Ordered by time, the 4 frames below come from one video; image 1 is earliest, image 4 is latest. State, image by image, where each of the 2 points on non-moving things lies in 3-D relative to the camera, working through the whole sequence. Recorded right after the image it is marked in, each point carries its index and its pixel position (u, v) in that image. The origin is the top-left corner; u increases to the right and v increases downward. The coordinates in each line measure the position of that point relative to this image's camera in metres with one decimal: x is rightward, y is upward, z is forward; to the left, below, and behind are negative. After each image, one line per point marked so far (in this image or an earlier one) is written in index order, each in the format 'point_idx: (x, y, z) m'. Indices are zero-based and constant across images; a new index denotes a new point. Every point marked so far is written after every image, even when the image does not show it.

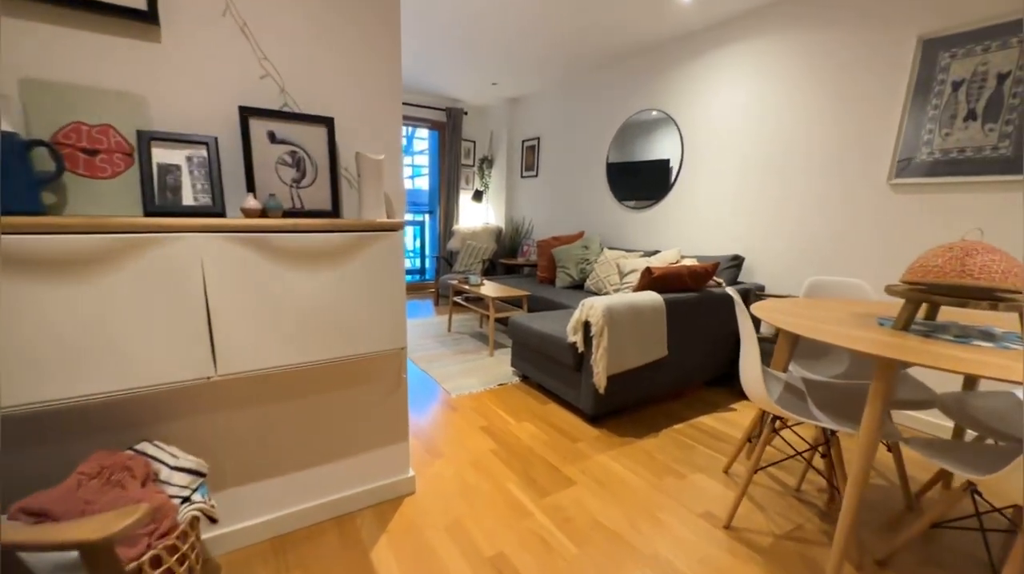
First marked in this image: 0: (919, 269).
0: (+1.3, +0.1, +1.4) m
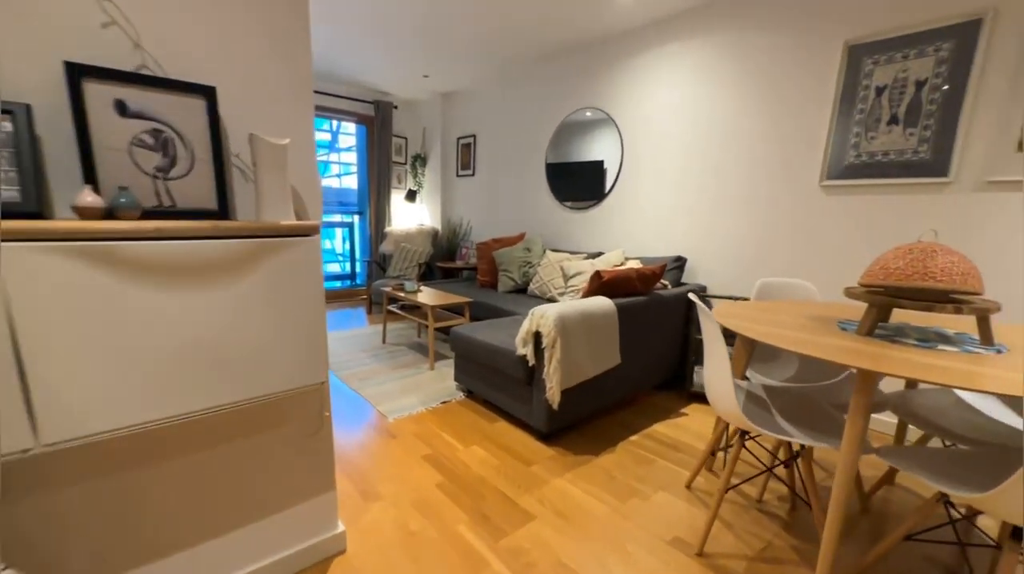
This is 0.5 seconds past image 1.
0: (+1.2, 0.0, +1.3) m
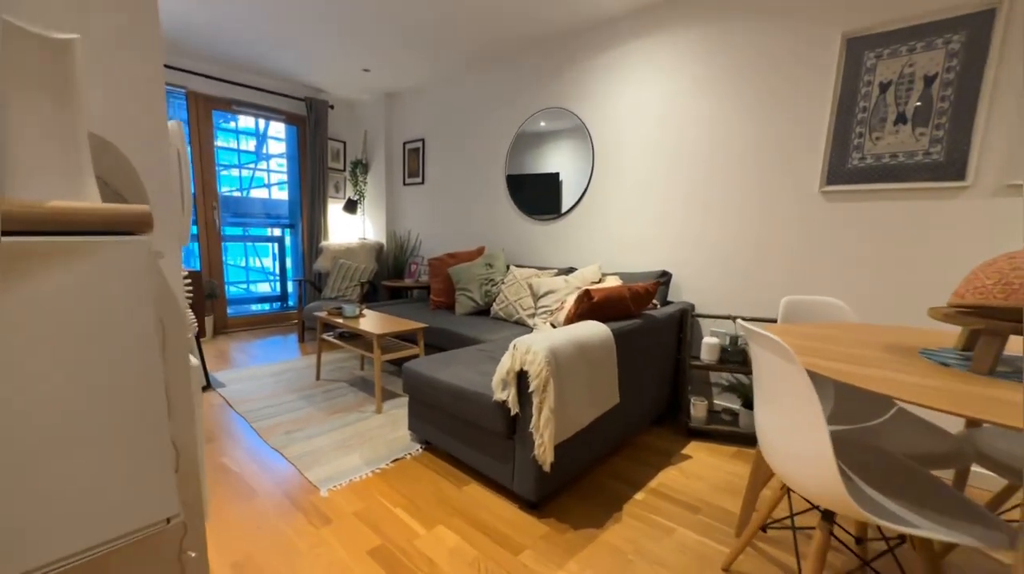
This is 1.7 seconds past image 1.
0: (+1.1, 0.0, +1.0) m
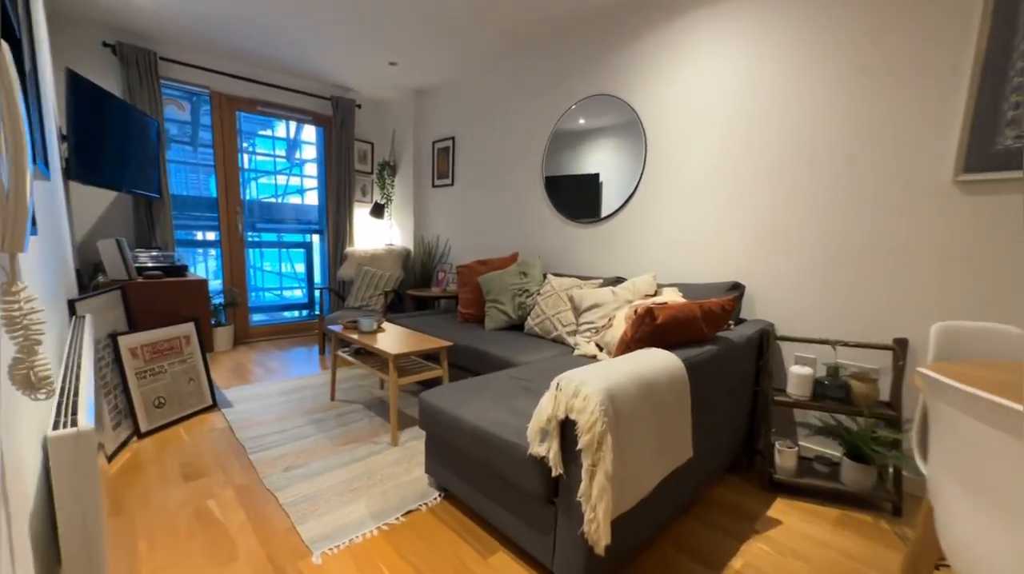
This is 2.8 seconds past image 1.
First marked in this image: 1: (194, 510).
0: (+1.2, -0.1, +0.5) m
1: (-1.2, -0.8, +1.6) m
